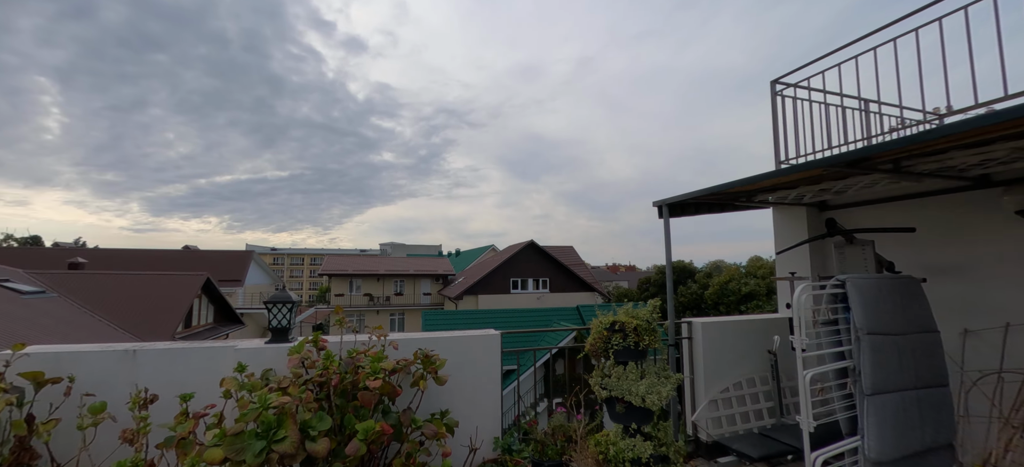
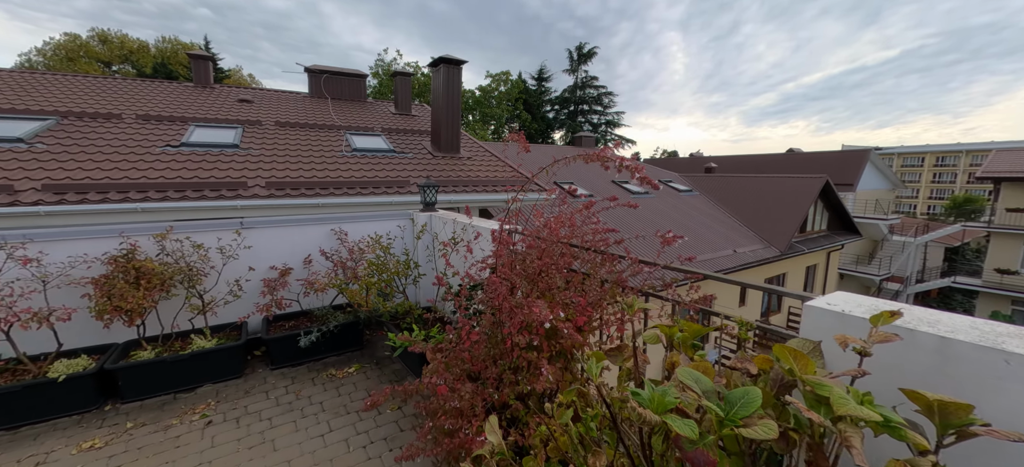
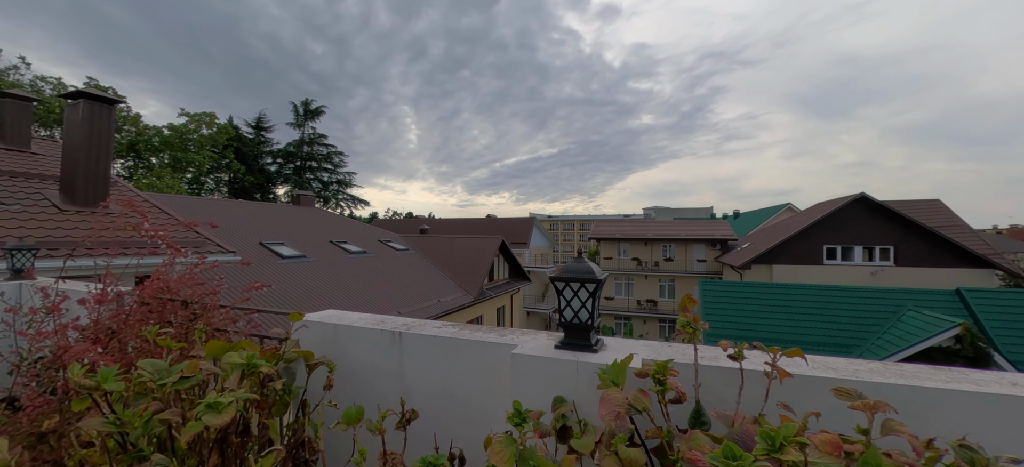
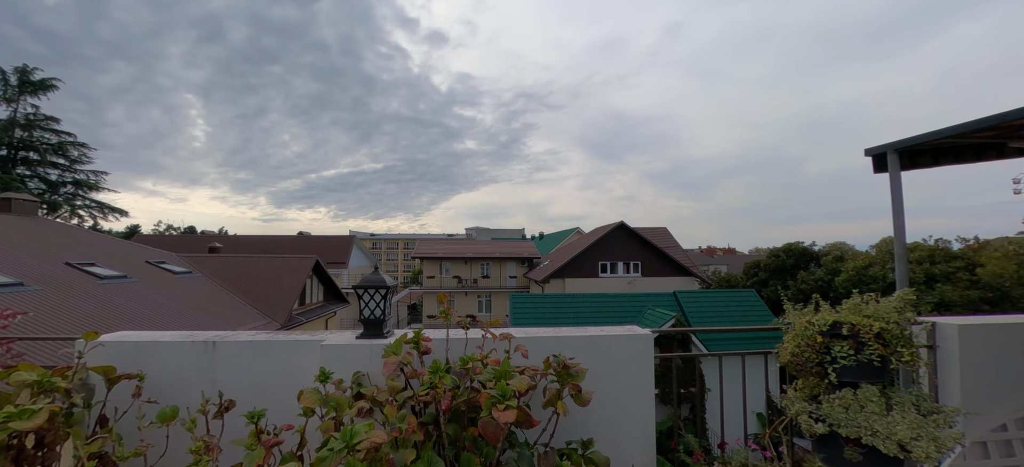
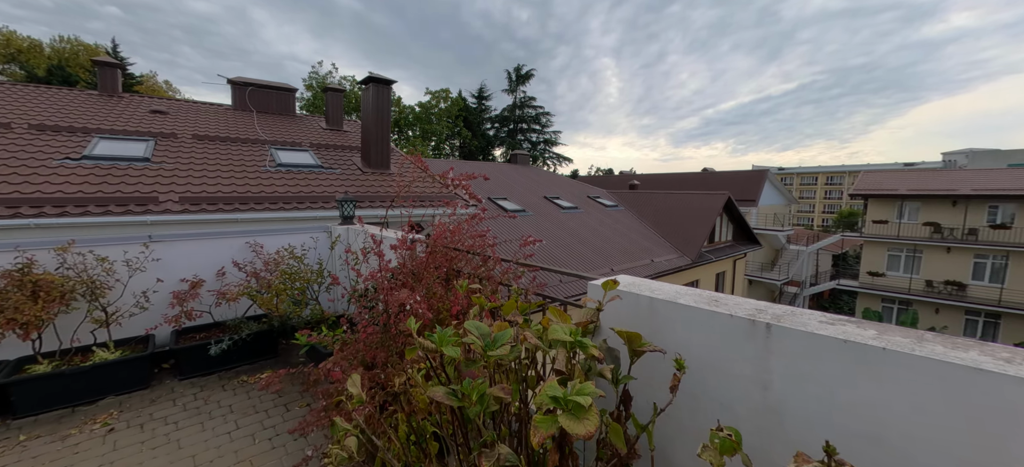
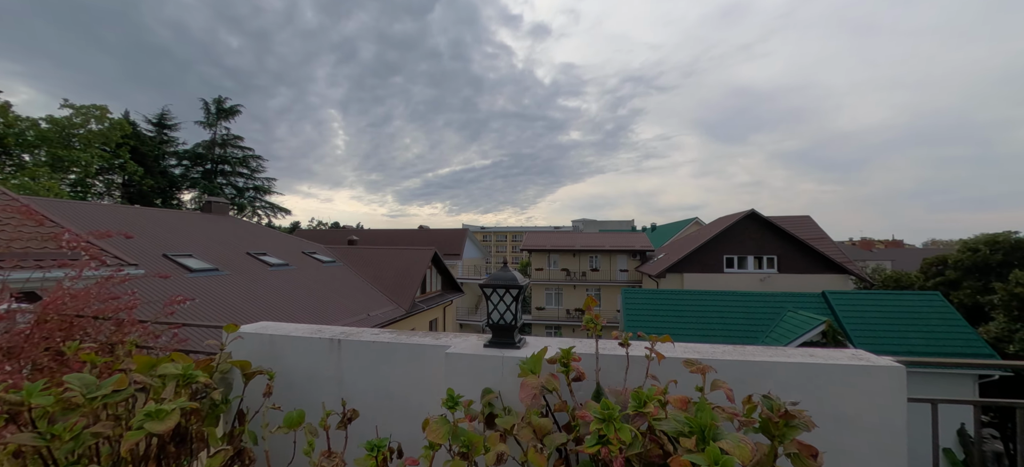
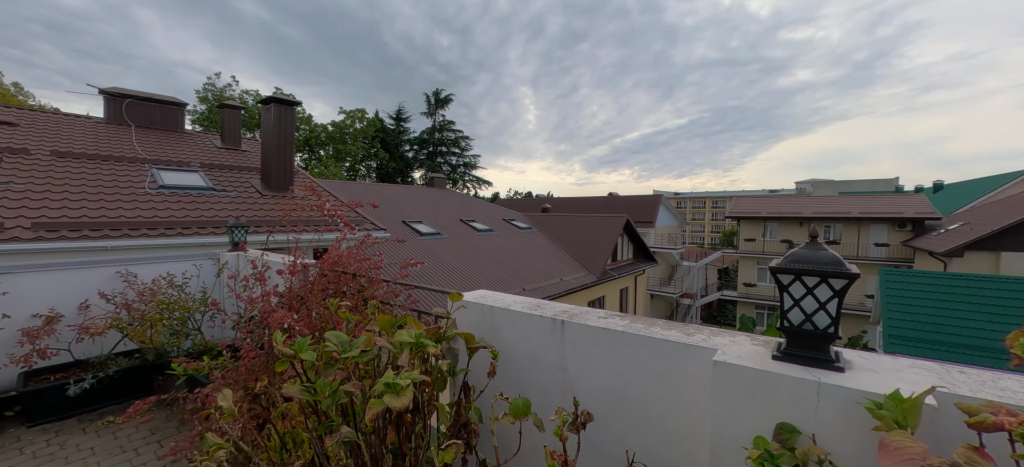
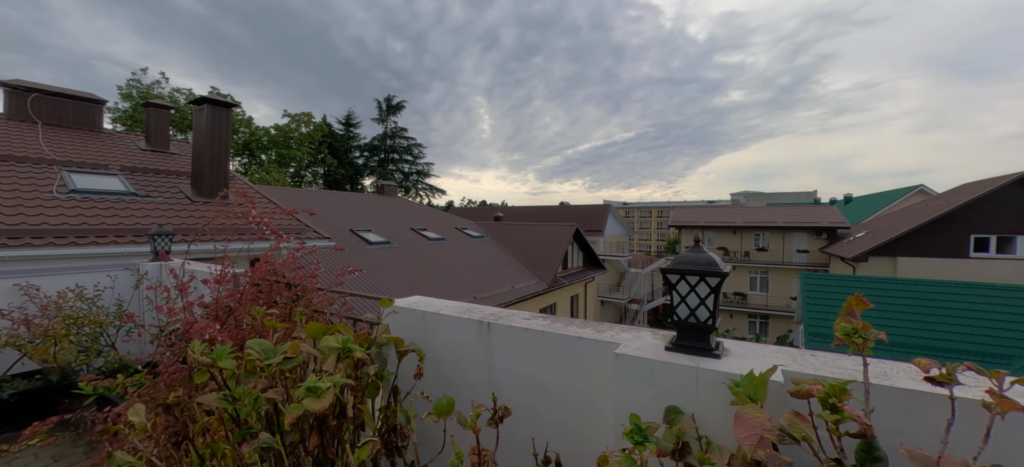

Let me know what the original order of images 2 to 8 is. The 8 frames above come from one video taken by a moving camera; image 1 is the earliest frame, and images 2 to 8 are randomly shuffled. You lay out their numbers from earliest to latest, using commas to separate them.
4, 6, 3, 8, 7, 5, 2
